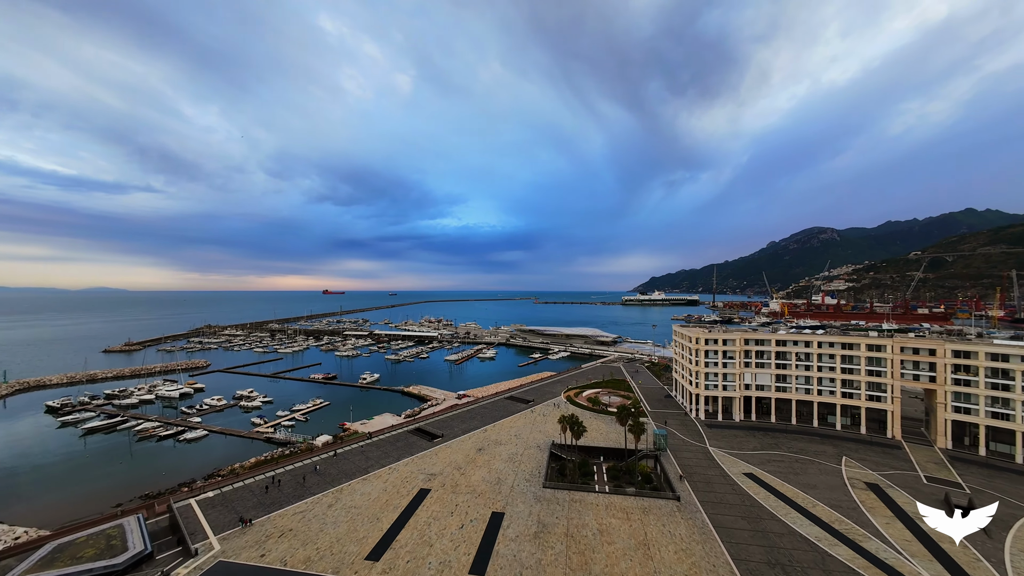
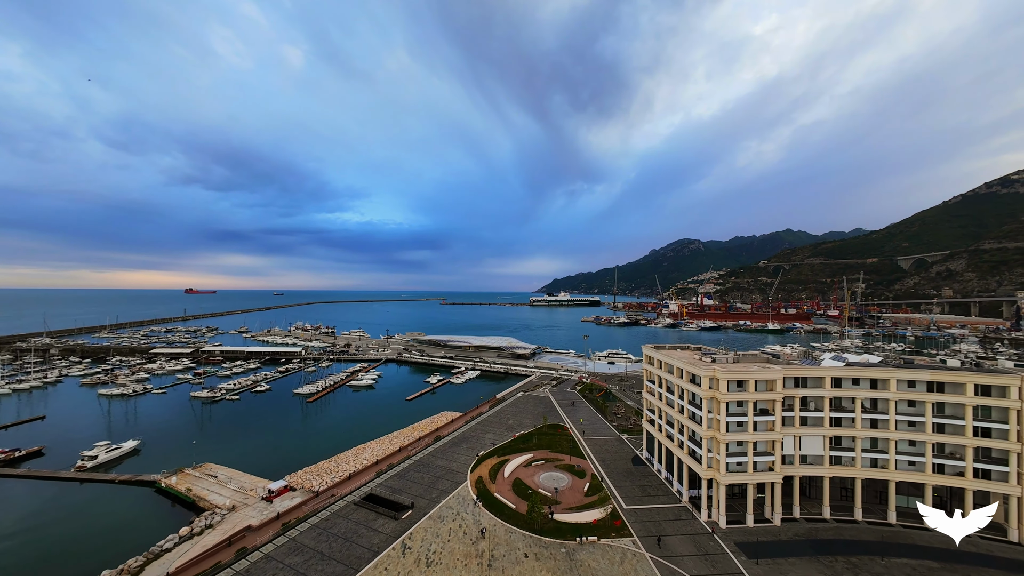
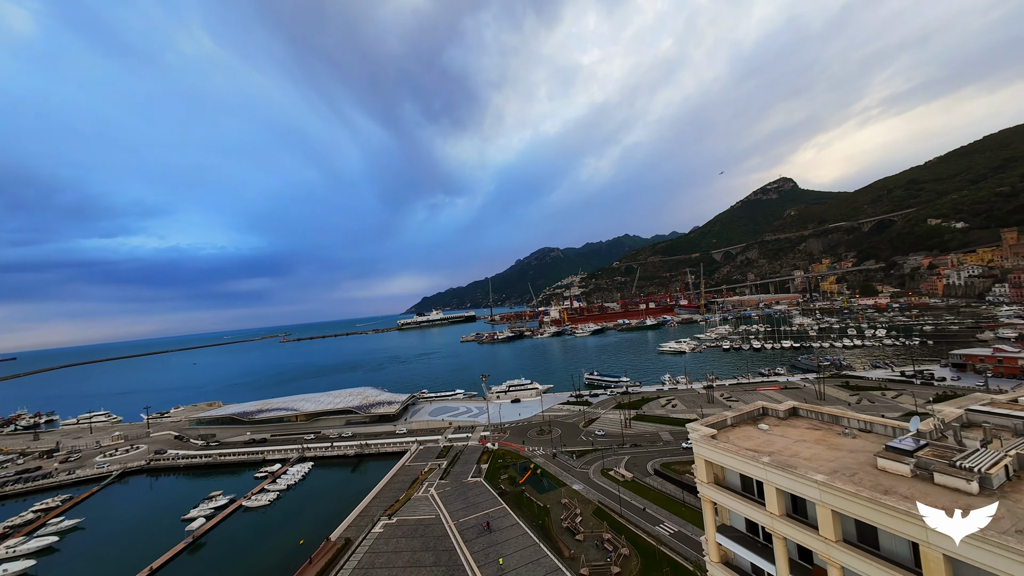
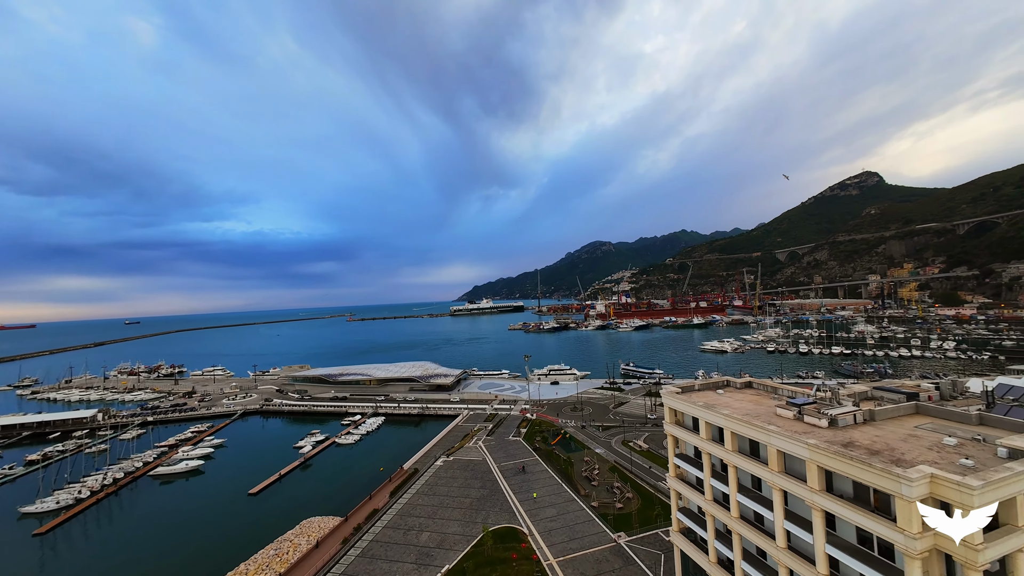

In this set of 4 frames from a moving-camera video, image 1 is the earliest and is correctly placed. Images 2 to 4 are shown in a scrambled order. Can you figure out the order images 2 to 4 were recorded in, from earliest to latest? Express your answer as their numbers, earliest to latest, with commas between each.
2, 4, 3
